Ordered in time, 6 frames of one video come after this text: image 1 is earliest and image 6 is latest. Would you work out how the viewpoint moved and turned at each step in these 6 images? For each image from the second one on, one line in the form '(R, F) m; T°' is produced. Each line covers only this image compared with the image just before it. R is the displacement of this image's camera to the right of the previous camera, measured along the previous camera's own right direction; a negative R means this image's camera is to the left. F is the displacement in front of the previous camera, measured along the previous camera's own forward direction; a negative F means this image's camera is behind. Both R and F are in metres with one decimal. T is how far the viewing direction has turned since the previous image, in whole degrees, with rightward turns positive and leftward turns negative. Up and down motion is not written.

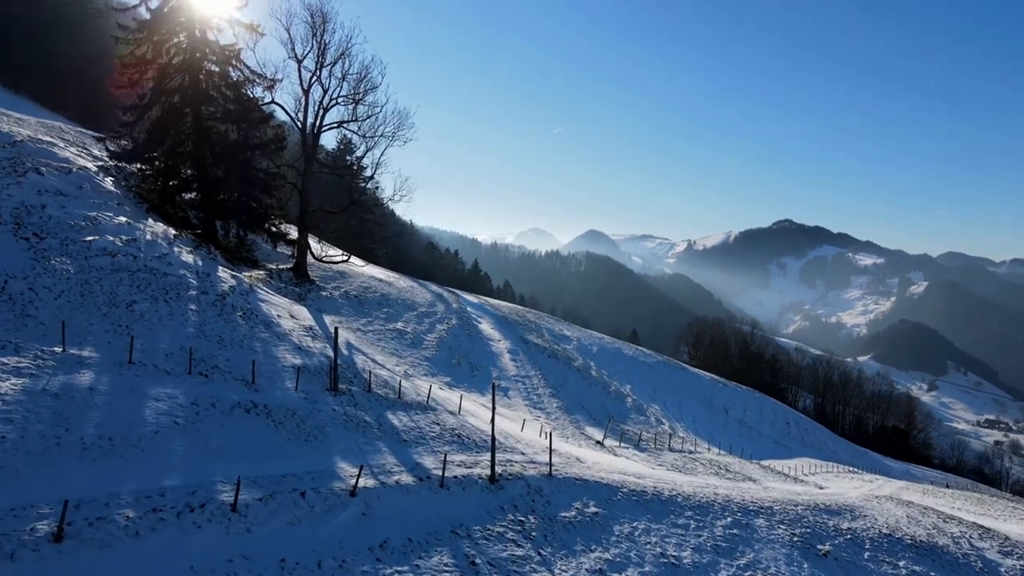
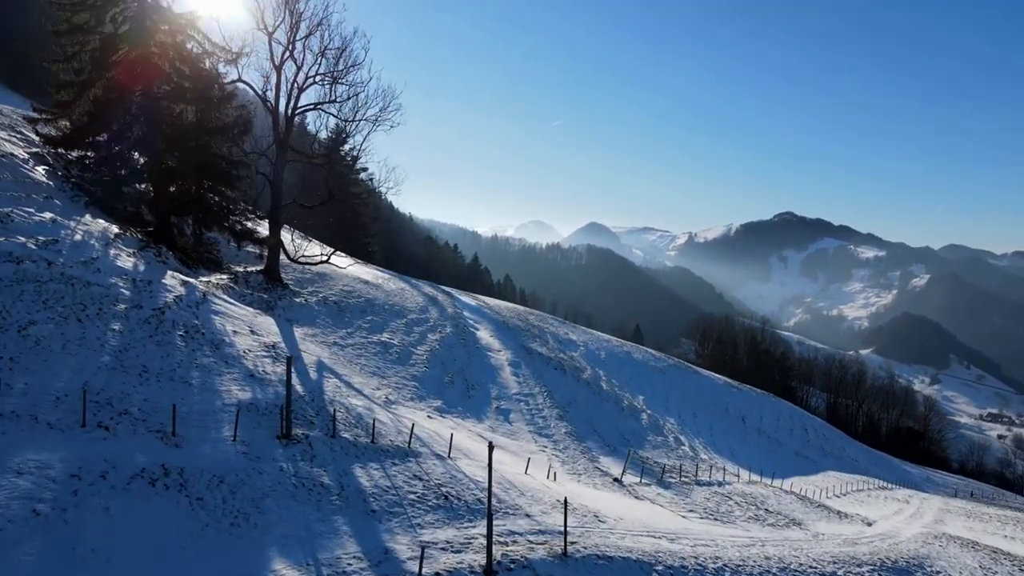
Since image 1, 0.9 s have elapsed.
(0.0, +3.3) m; 0°
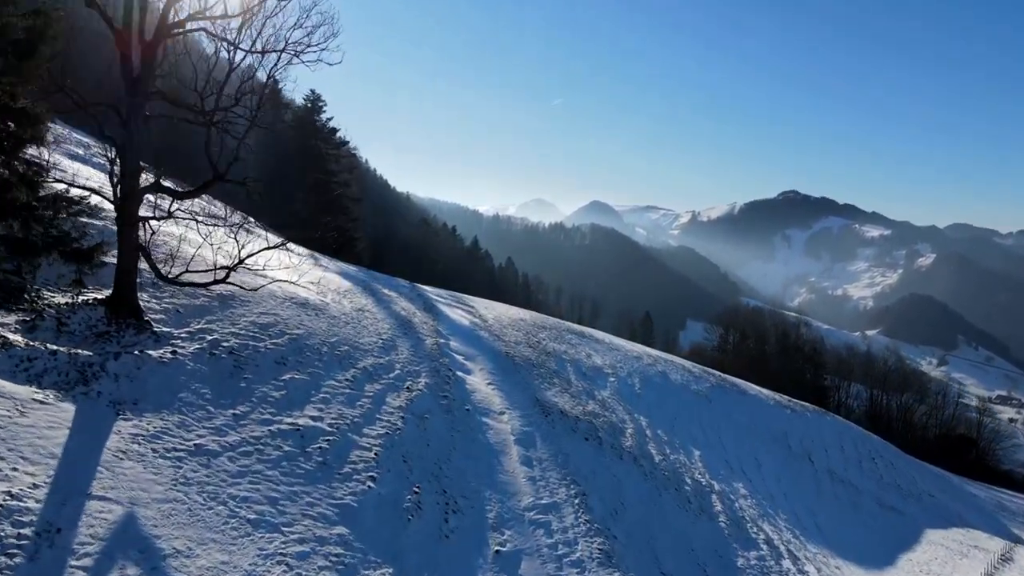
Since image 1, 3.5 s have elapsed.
(-0.2, +9.4) m; 0°
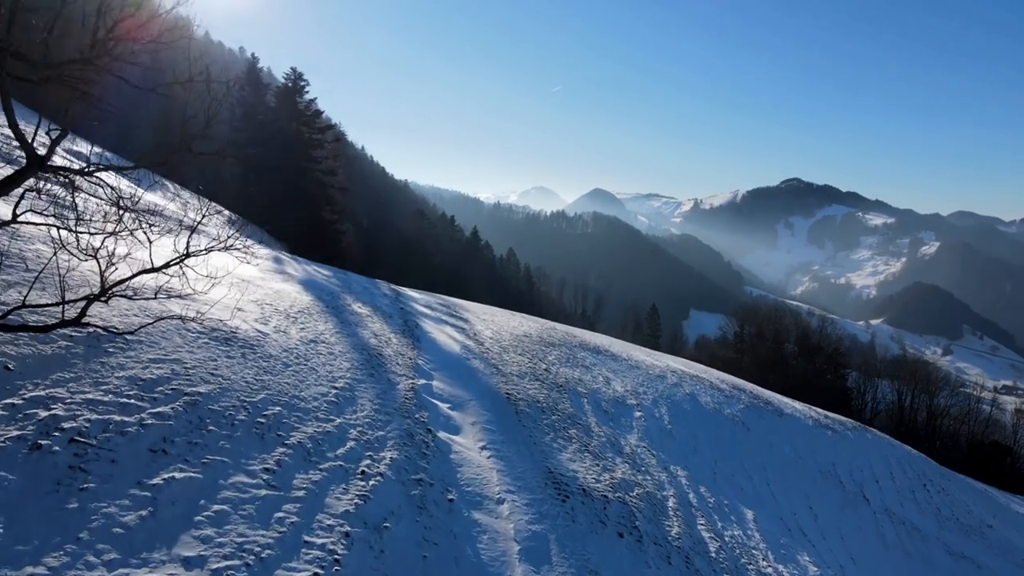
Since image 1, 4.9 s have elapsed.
(0.0, +5.3) m; 0°
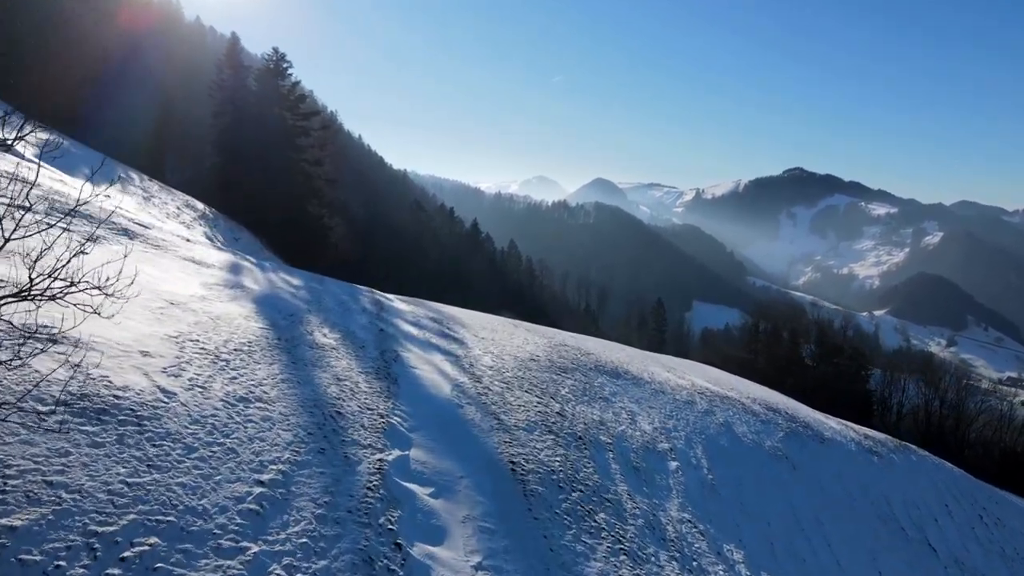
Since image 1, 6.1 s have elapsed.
(-0.1, +4.5) m; 0°
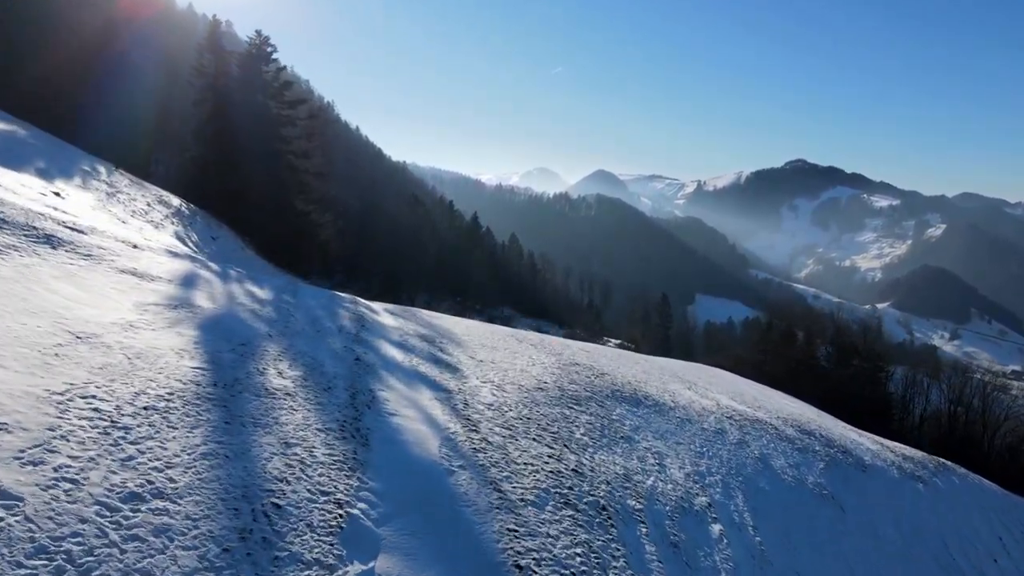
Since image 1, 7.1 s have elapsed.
(-0.1, +3.5) m; 0°
